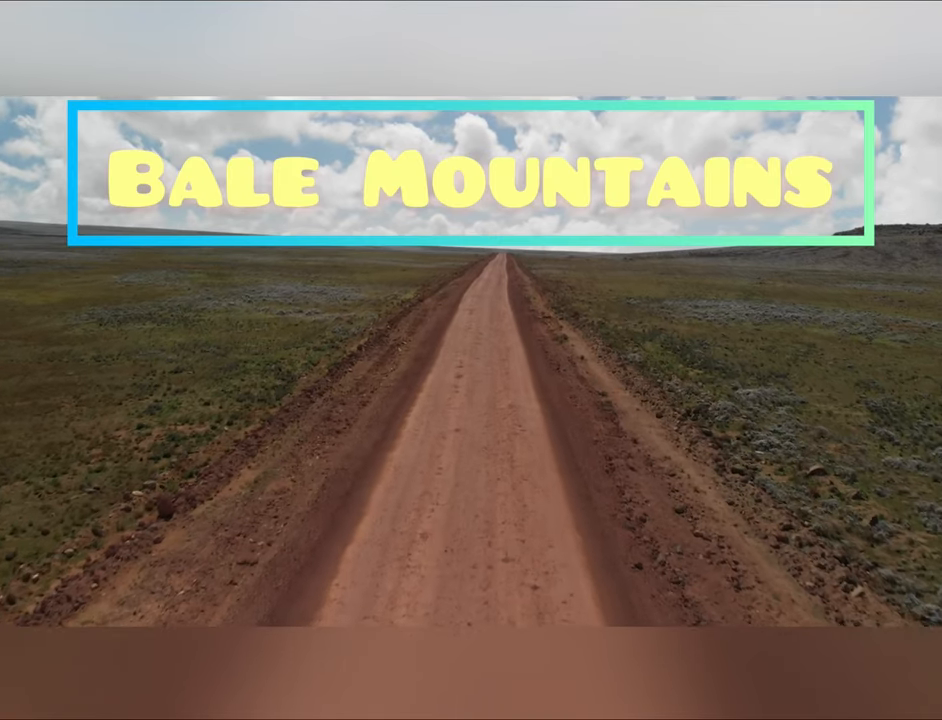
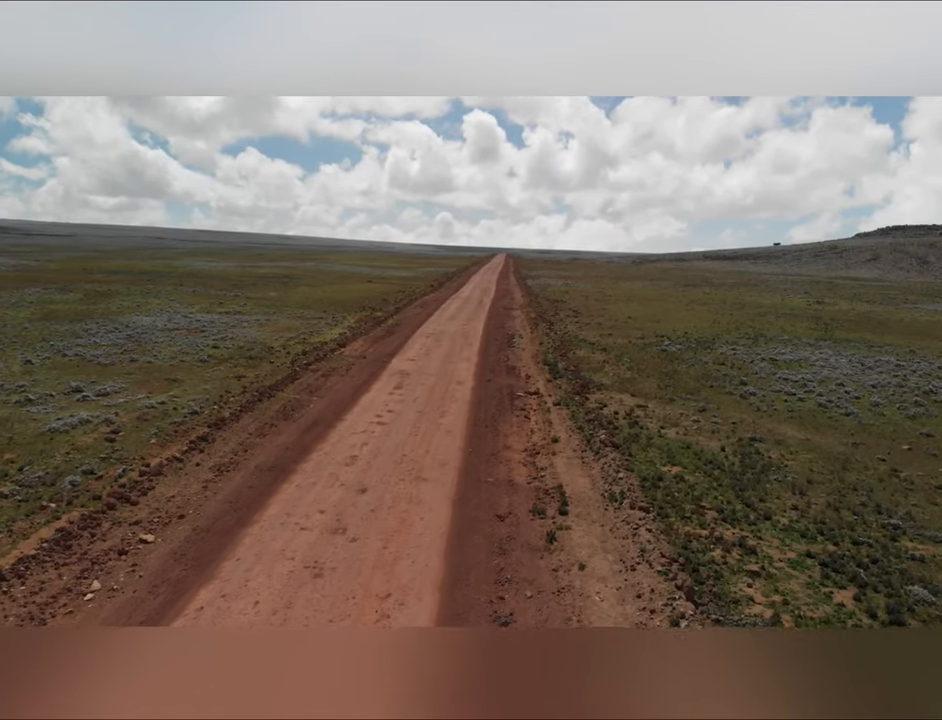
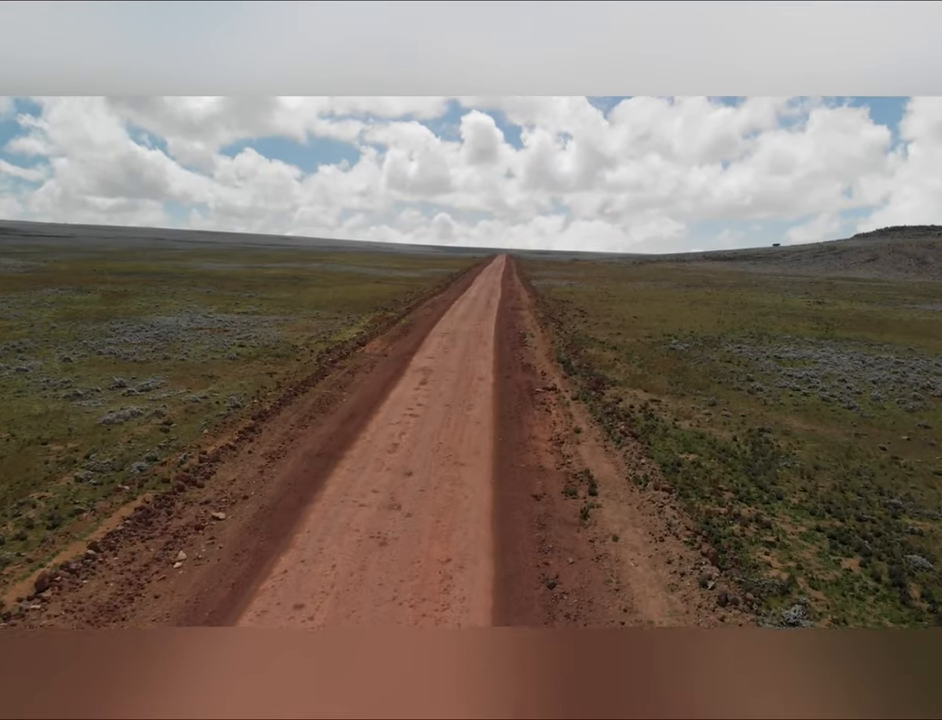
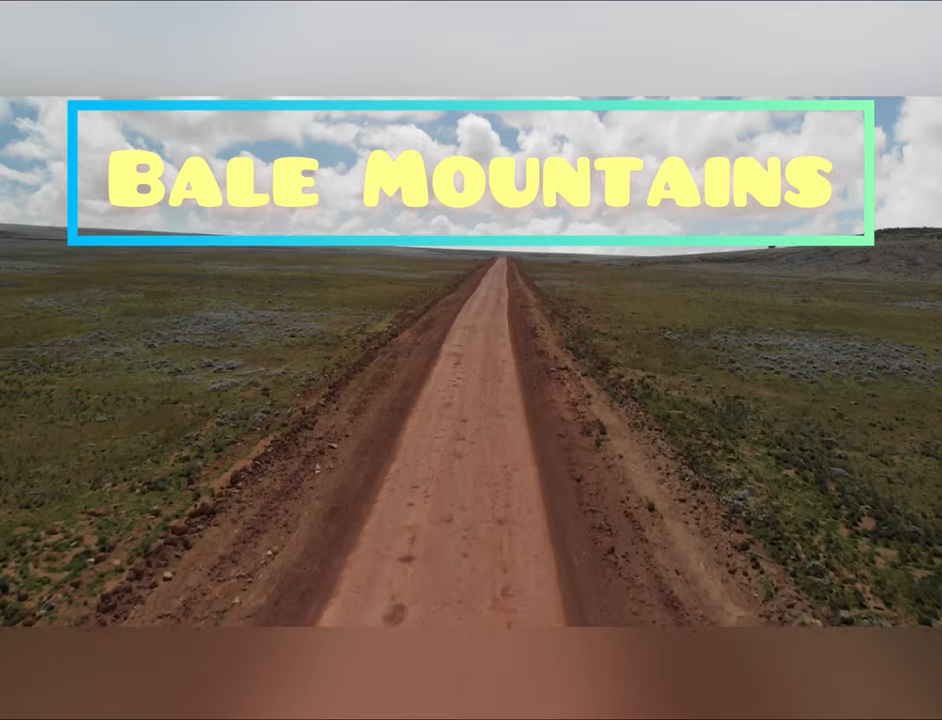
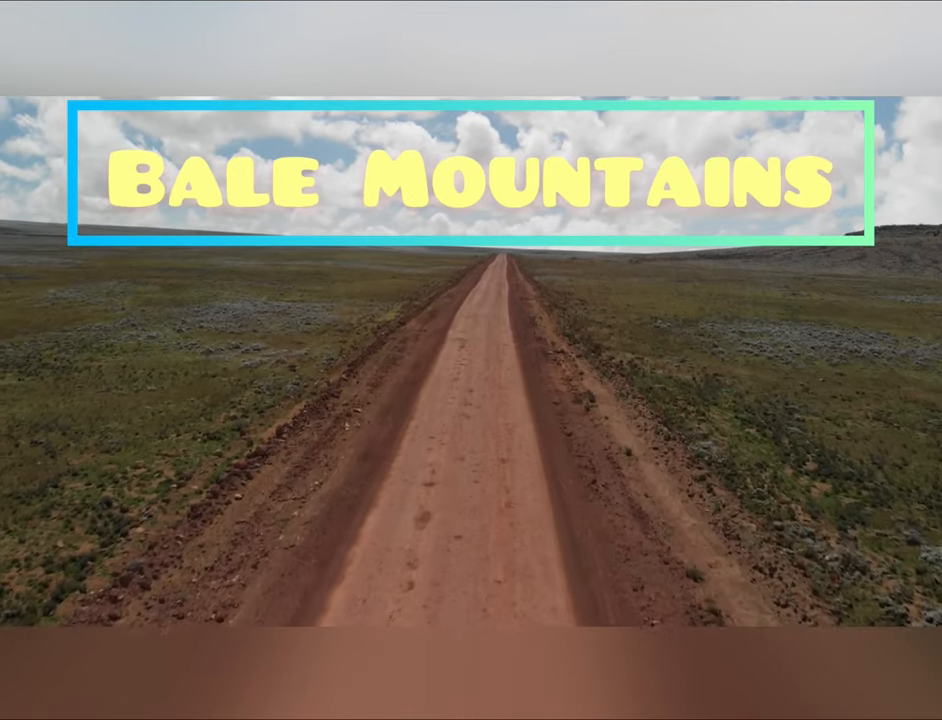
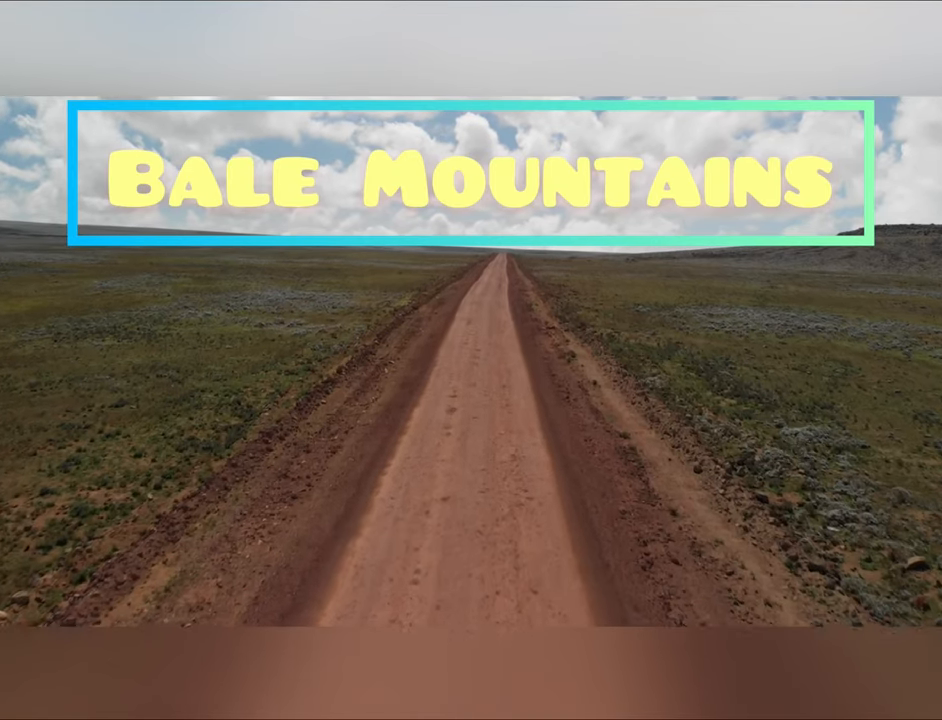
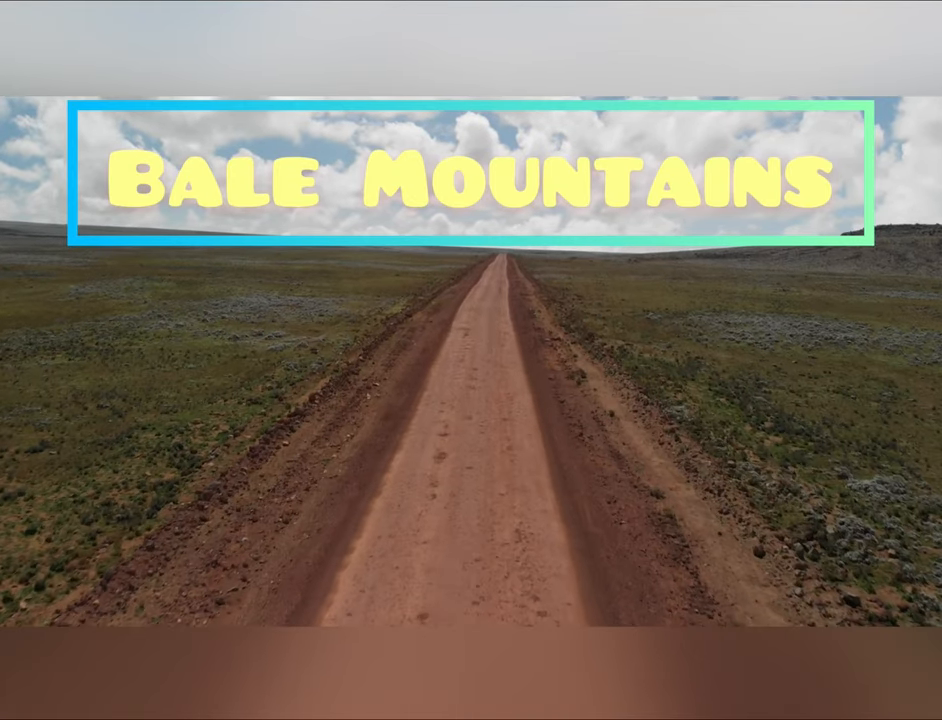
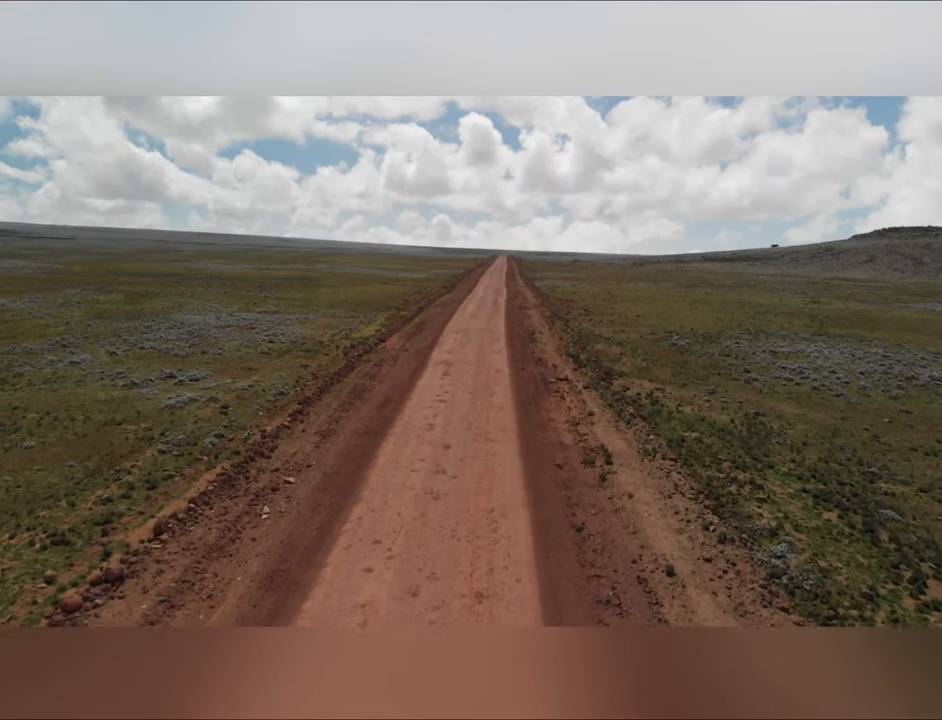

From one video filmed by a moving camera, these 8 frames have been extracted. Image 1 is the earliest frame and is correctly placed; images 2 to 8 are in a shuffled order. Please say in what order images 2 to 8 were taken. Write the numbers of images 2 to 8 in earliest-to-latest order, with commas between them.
6, 7, 5, 4, 8, 3, 2
